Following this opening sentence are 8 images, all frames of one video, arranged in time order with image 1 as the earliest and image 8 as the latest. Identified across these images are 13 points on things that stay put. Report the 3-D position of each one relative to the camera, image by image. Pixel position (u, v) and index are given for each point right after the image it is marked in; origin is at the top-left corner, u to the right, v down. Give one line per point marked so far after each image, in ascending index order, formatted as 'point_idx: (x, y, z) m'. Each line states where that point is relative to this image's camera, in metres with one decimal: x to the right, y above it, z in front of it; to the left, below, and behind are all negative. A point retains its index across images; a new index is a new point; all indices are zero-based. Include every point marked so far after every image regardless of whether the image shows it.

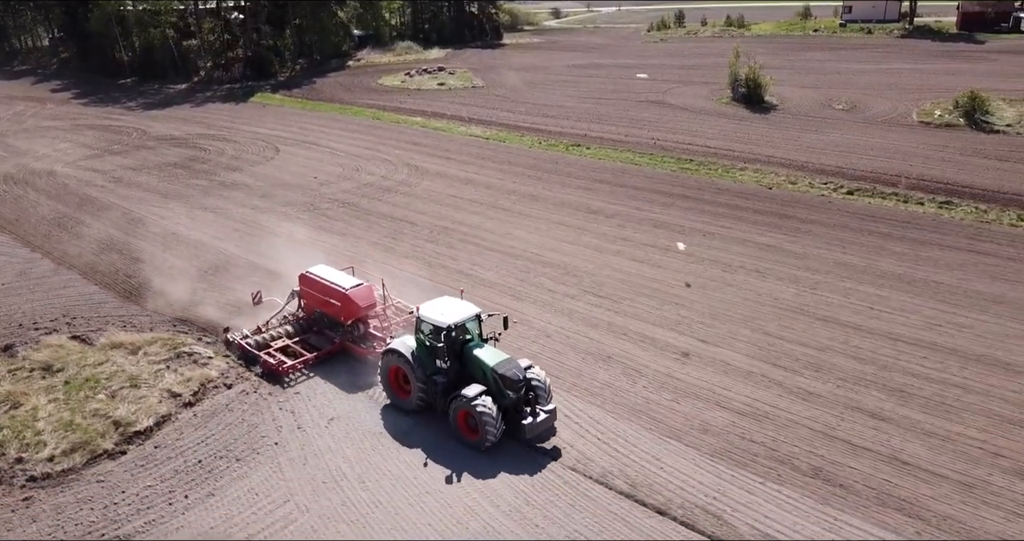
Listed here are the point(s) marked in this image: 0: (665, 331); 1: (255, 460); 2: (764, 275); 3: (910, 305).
0: (+3.5, -1.4, +16.7) m
1: (-4.3, -3.1, +12.2) m
2: (+6.7, -0.2, +19.8) m
3: (+9.7, -0.8, +17.9) m
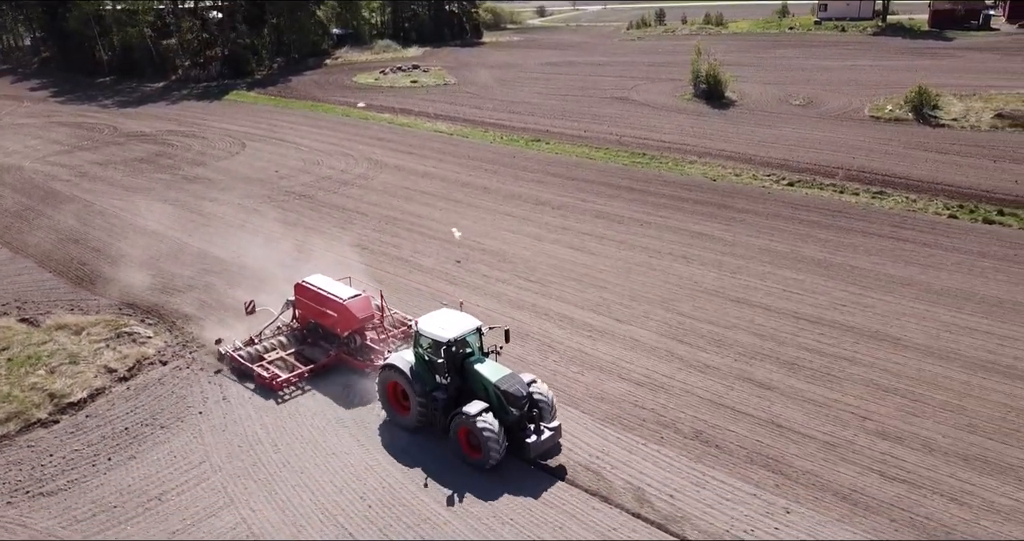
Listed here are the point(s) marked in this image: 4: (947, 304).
0: (+1.8, -1.0, +17.6) m
1: (-5.9, -2.7, +13.1) m
2: (+5.0, +0.2, +20.8) m
3: (+7.9, -0.4, +18.9) m
4: (+10.5, -0.8, +17.8) m
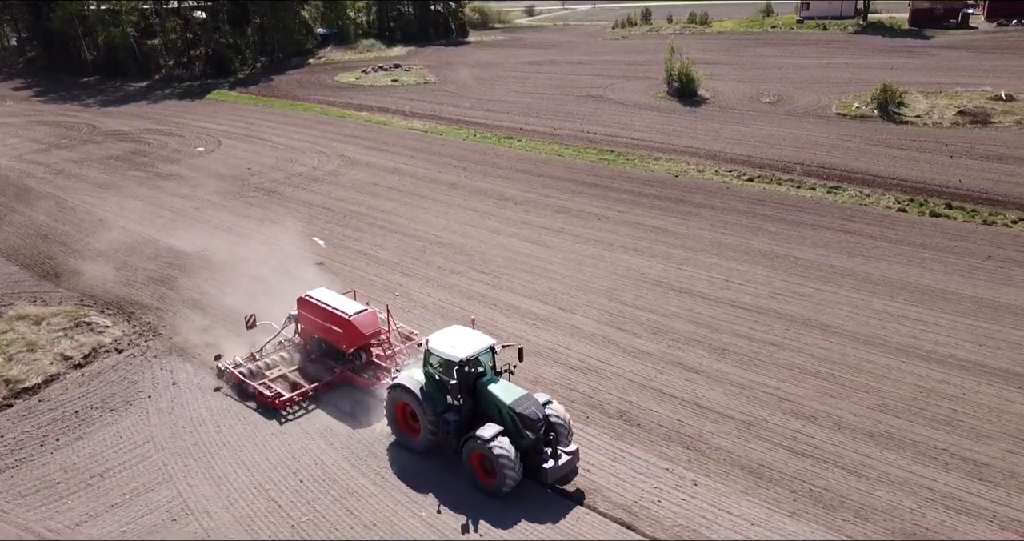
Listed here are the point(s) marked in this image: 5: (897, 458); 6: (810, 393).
0: (+0.5, -0.8, +18.3) m
1: (-7.2, -2.6, +13.7) m
2: (+3.7, +0.5, +21.4) m
3: (+6.7, -0.2, +19.6) m
4: (+9.3, -0.6, +18.5) m
5: (+6.4, -3.1, +12.2) m
6: (+5.7, -2.3, +14.2) m
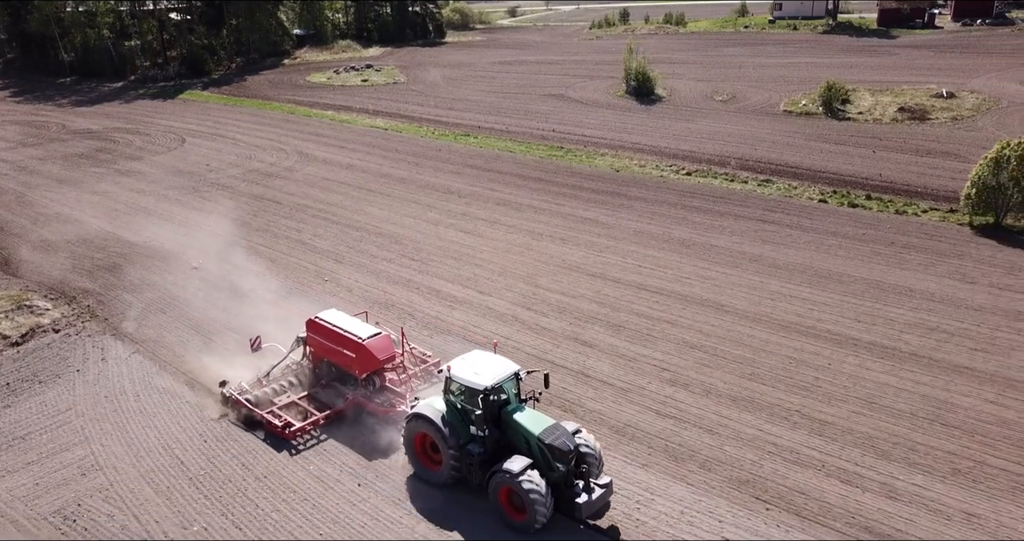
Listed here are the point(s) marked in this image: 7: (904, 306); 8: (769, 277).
0: (-1.5, -0.4, +19.5) m
1: (-9.2, -2.2, +14.8) m
2: (+1.6, +0.9, +22.6) m
3: (+4.6, +0.2, +20.8) m
4: (+7.2, -0.1, +19.7) m
5: (+4.3, -2.7, +13.5) m
6: (+3.7, -1.9, +15.4) m
7: (+9.5, -0.8, +17.9) m
8: (+6.8, -0.2, +19.7) m
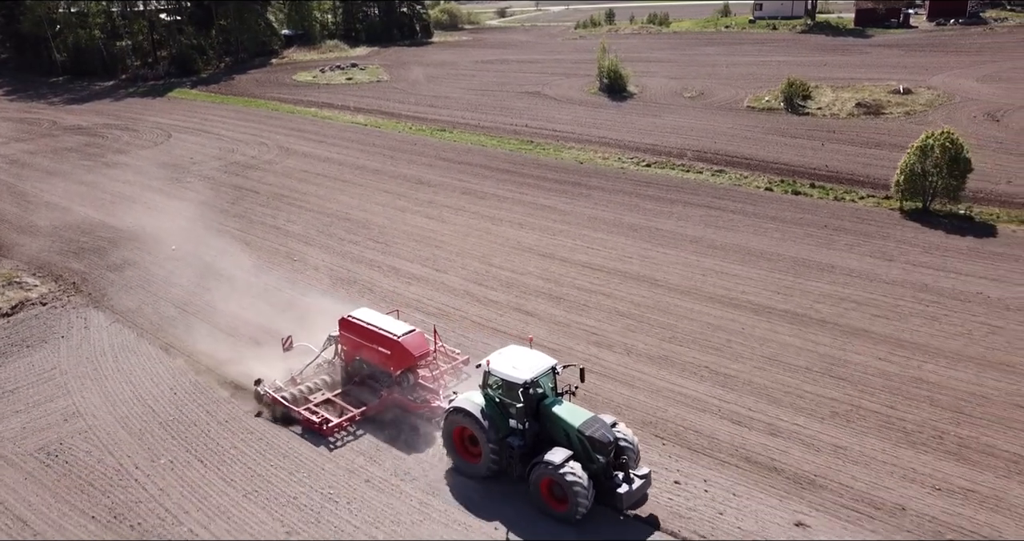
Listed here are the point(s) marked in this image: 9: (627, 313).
0: (-2.8, +0.2, +21.1) m
1: (-10.4, -1.7, +16.4) m
2: (+0.3, +1.4, +24.3) m
3: (+3.3, +0.8, +22.4) m
4: (+5.9, +0.5, +21.4) m
5: (+3.1, -2.1, +15.1) m
6: (+2.4, -1.3, +17.0) m
7: (+8.2, -0.2, +19.5) m
8: (+5.5, +0.4, +21.3) m
9: (+2.8, -1.0, +17.7) m
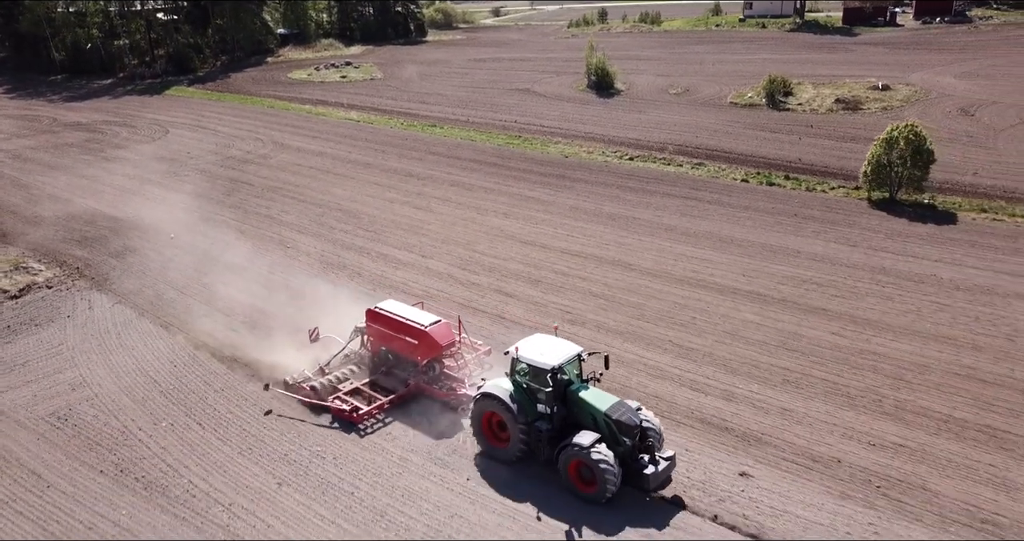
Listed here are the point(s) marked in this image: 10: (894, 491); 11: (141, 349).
0: (-3.4, +0.6, +22.1) m
1: (-10.9, -1.3, +17.4) m
2: (-0.2, +1.9, +25.3) m
3: (+2.8, +1.2, +23.5) m
4: (+5.4, +0.9, +22.5) m
5: (+2.6, -1.7, +16.2) m
6: (+1.9, -0.9, +18.1) m
7: (+7.7, +0.2, +20.6) m
8: (+5.0, +0.9, +22.4) m
9: (+2.3, -0.6, +18.8) m
10: (+6.0, -3.4, +11.5) m
11: (-8.2, -1.7, +16.2) m
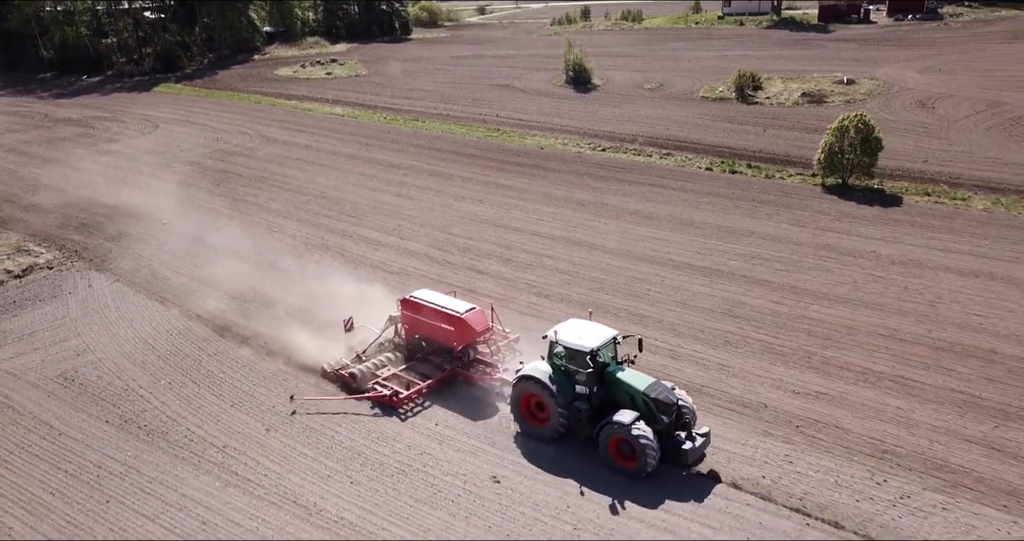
0: (-4.2, +1.2, +23.6) m
1: (-11.7, -0.7, +18.8) m
2: (-1.1, +2.5, +26.8) m
3: (+1.9, +1.9, +25.1) m
4: (+4.6, +1.5, +24.0) m
5: (+1.9, -1.1, +17.7) m
6: (+1.1, -0.3, +19.6) m
7: (+6.9, +0.9, +22.2) m
8: (+4.2, +1.5, +24.0) m
9: (+1.5, 0.0, +20.3) m
10: (+5.3, -2.8, +13.1) m
11: (-8.9, -1.2, +17.6) m
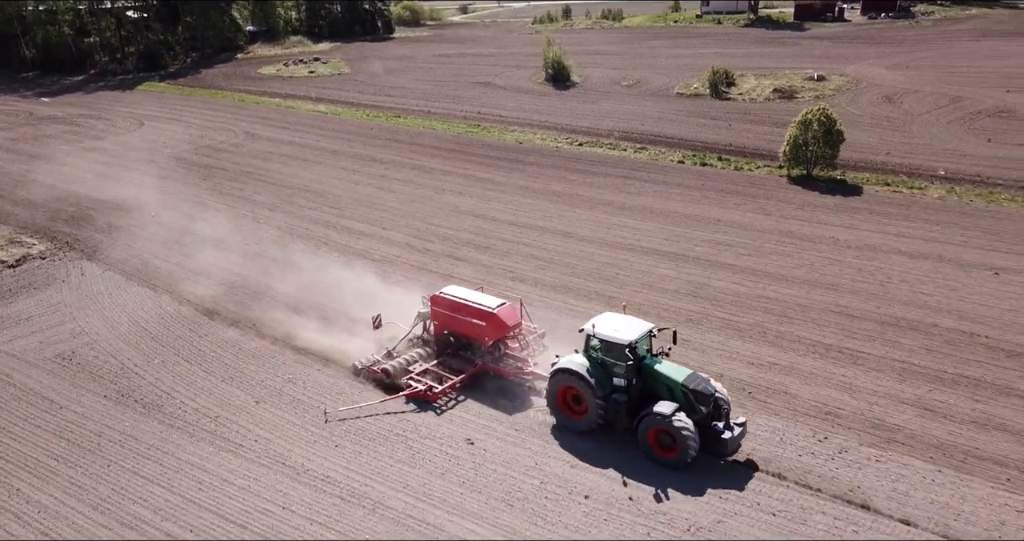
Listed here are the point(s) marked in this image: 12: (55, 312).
0: (-4.9, +1.5, +24.5) m
1: (-12.3, -0.5, +19.5) m
2: (-1.9, +2.9, +27.8) m
3: (+1.1, +2.3, +26.1) m
4: (+3.8, +2.0, +25.1) m
5: (+1.3, -0.7, +18.7) m
6: (+0.5, +0.1, +20.6) m
7: (+6.2, +1.3, +23.3) m
8: (+3.4, +1.9, +25.0) m
9: (+0.8, +0.4, +21.3) m
10: (+4.8, -2.4, +14.1) m
11: (-9.5, -0.9, +18.4) m
12: (-11.2, -1.0, +18.1) m
